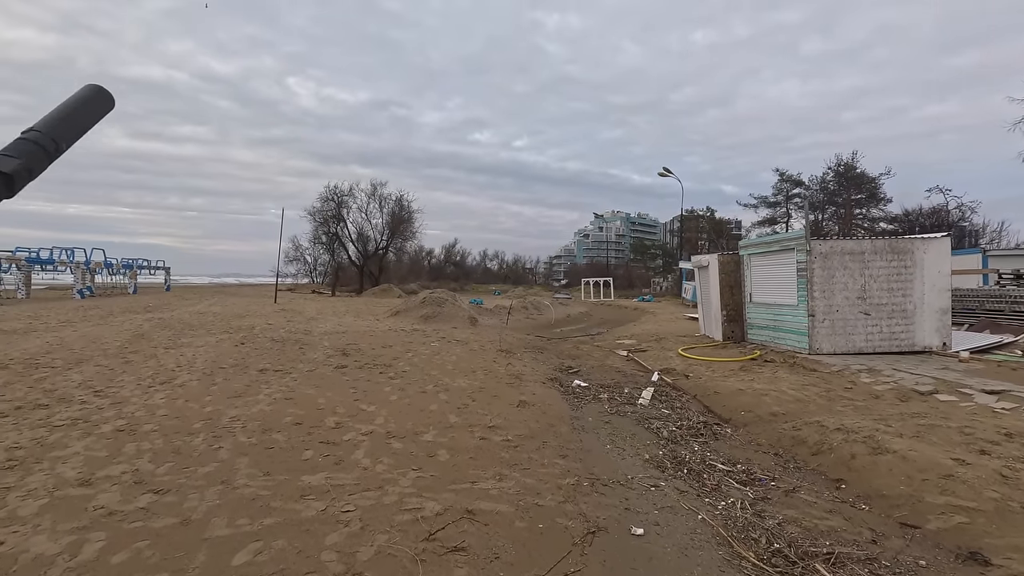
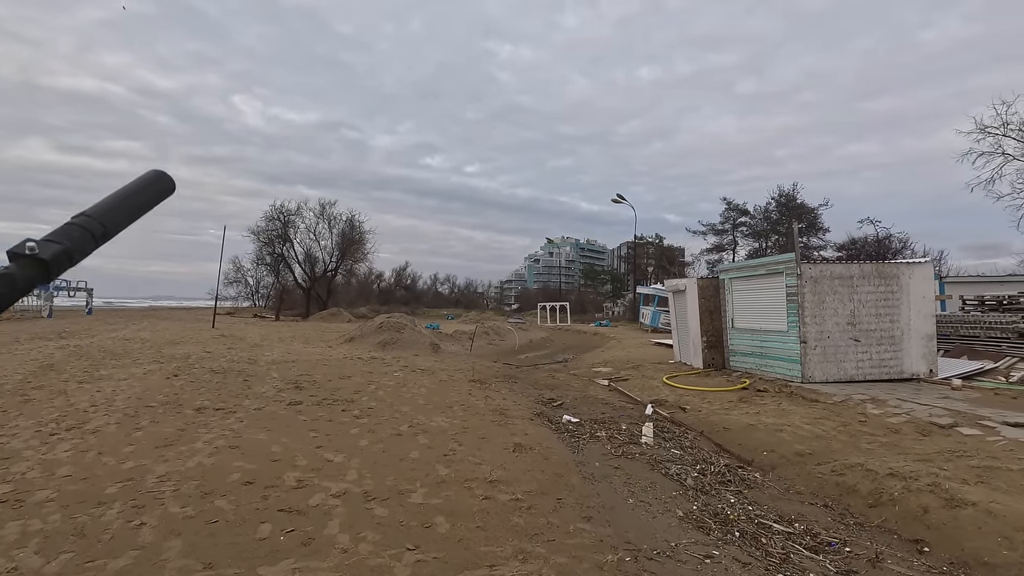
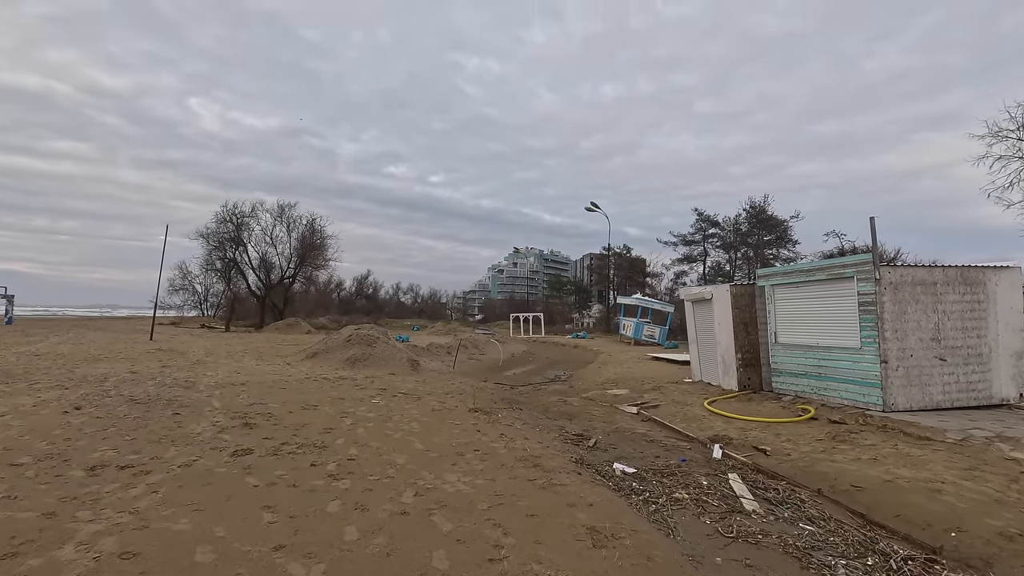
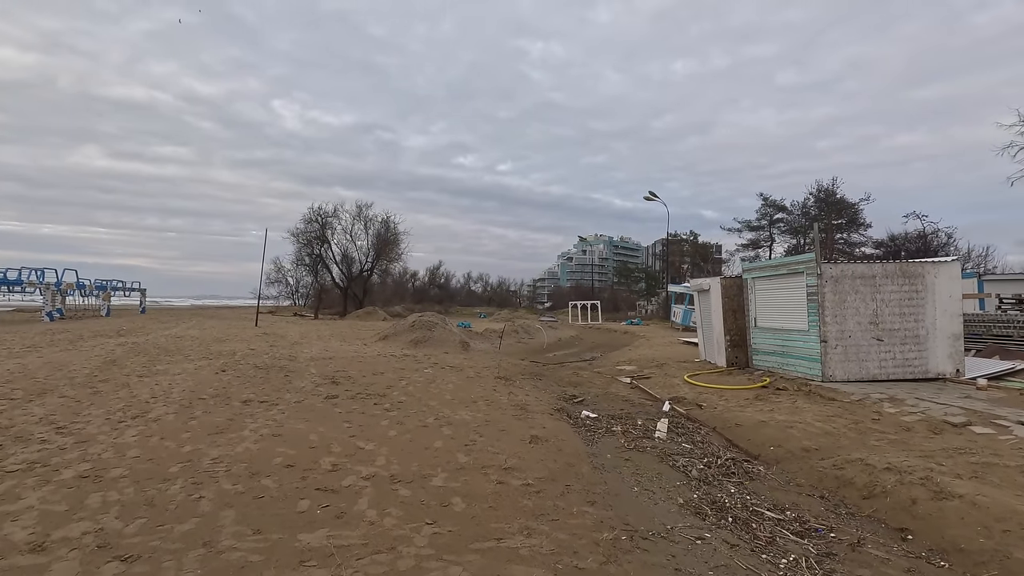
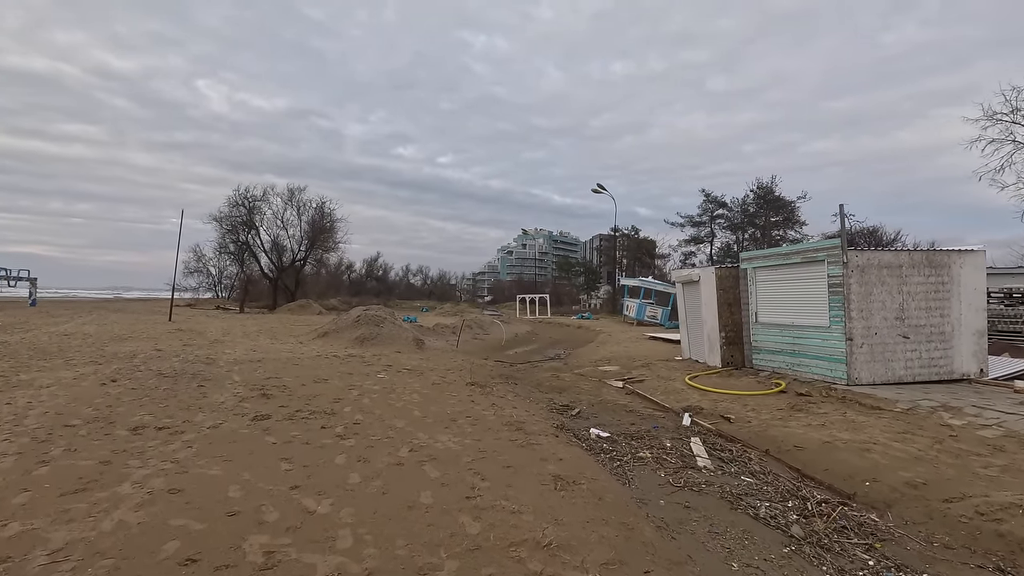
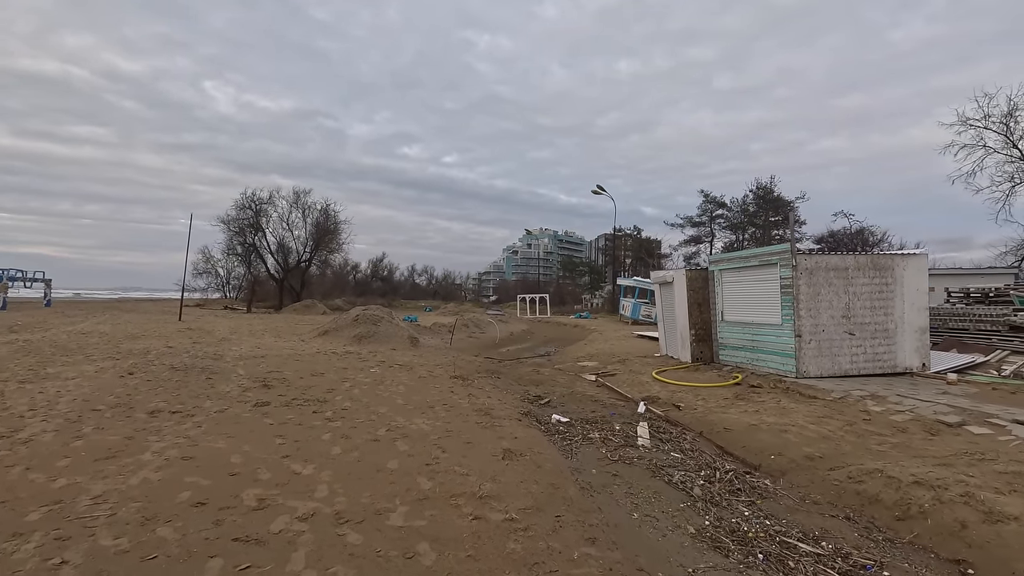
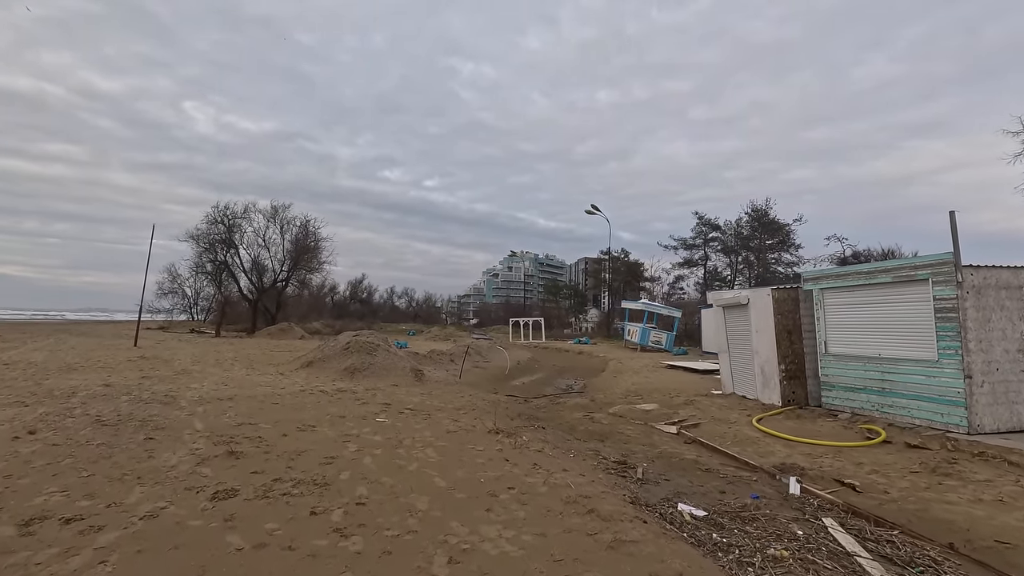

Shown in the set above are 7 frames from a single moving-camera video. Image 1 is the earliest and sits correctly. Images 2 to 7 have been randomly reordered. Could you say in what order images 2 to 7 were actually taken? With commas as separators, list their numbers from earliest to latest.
4, 2, 6, 5, 3, 7
